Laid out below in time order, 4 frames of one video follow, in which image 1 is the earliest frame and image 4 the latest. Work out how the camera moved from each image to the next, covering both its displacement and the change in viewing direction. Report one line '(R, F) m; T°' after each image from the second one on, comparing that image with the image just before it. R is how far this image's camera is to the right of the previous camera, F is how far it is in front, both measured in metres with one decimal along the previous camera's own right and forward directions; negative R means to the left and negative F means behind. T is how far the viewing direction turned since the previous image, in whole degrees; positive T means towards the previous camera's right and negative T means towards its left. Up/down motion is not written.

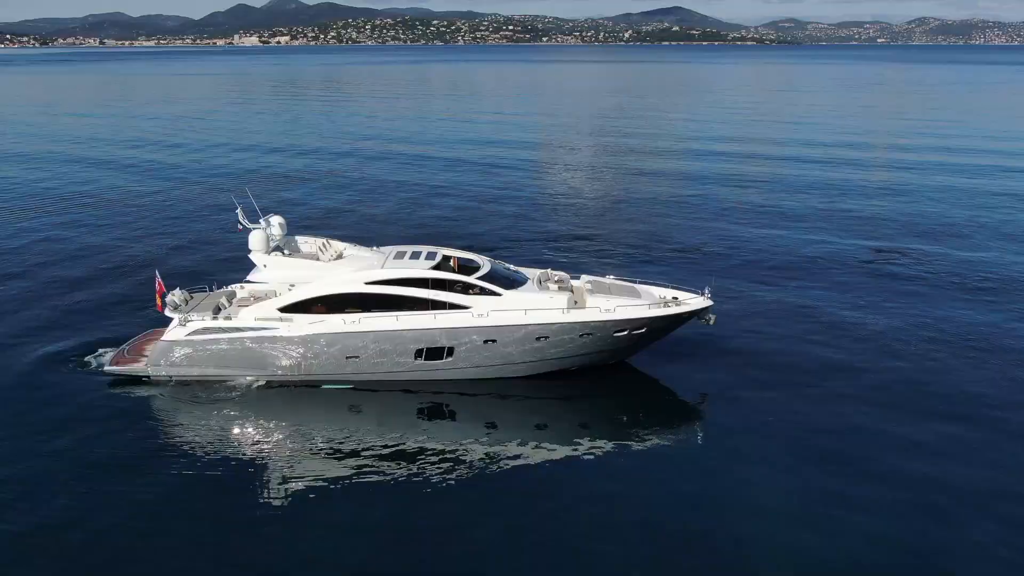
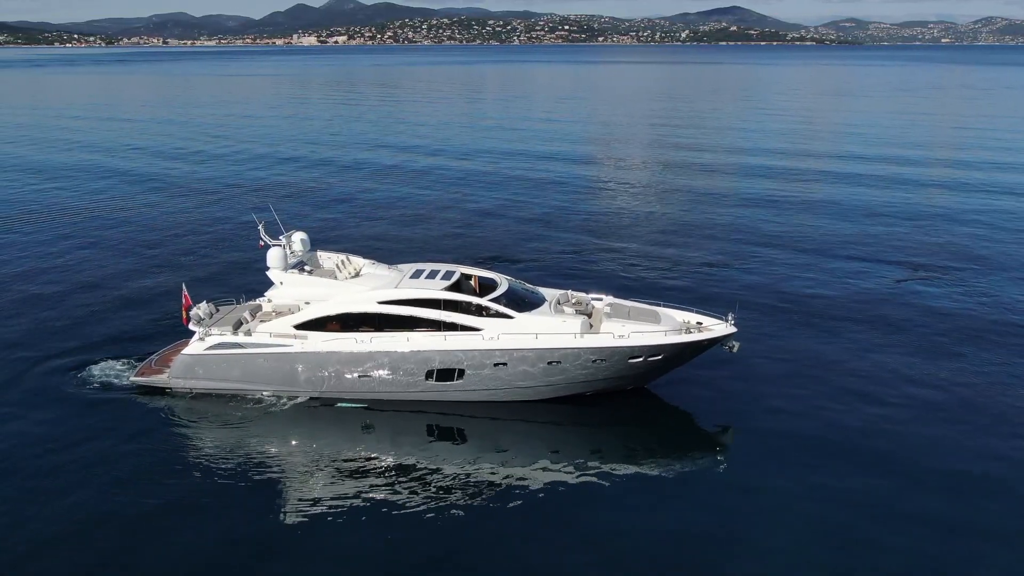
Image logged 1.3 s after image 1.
(+0.8, +0.8) m; -4°
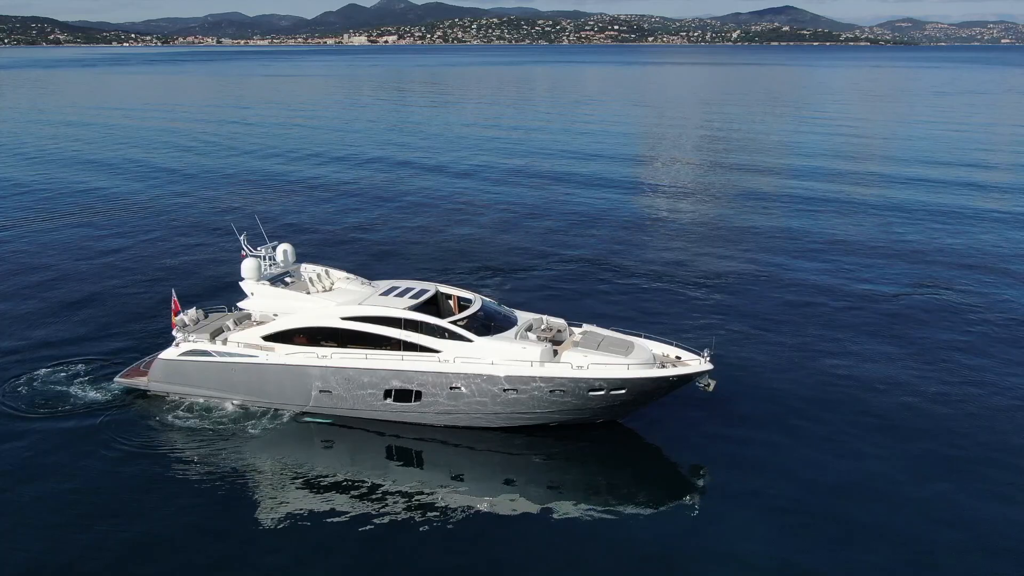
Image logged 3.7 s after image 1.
(+1.8, +1.1) m; -4°
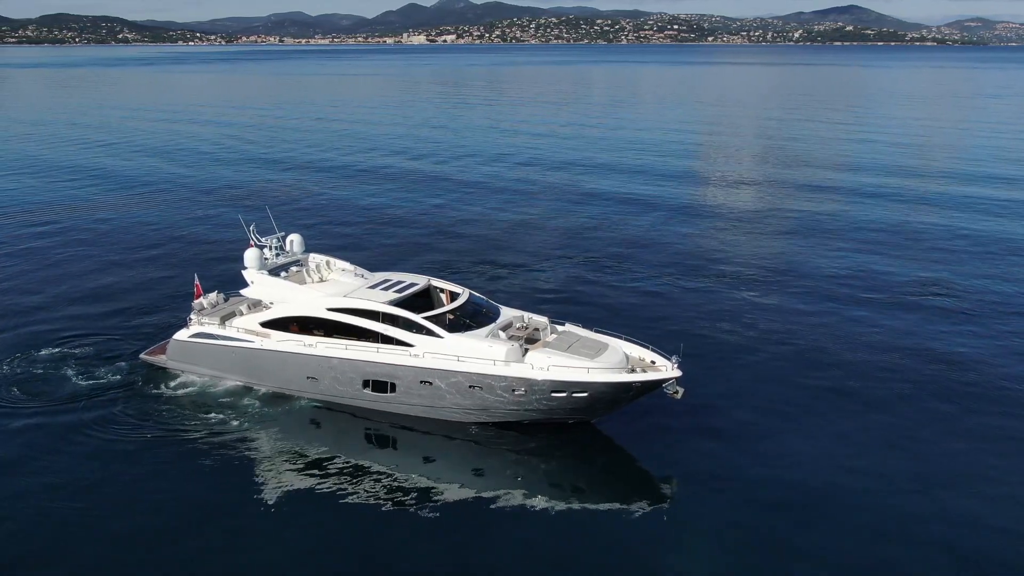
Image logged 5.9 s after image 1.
(+1.7, -0.1) m; -4°
